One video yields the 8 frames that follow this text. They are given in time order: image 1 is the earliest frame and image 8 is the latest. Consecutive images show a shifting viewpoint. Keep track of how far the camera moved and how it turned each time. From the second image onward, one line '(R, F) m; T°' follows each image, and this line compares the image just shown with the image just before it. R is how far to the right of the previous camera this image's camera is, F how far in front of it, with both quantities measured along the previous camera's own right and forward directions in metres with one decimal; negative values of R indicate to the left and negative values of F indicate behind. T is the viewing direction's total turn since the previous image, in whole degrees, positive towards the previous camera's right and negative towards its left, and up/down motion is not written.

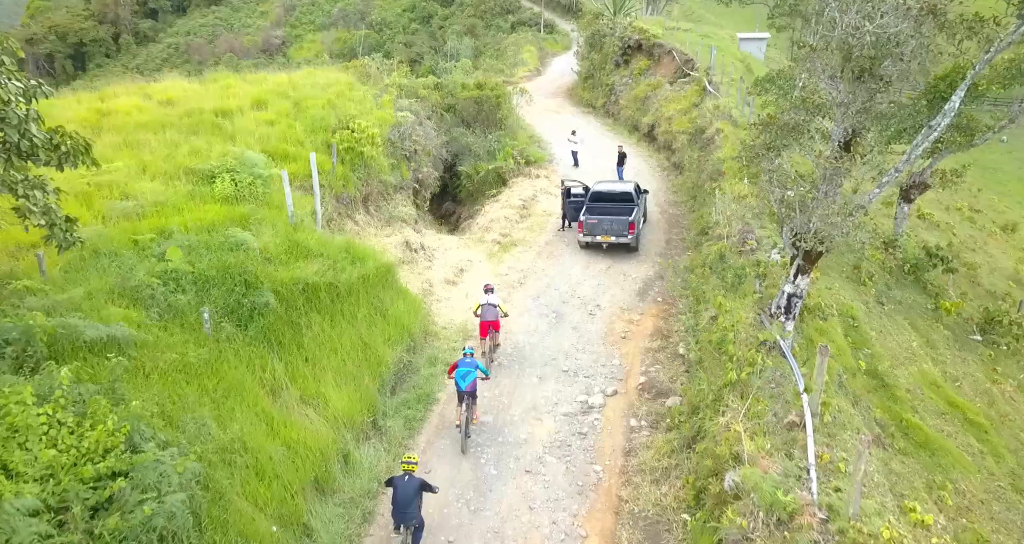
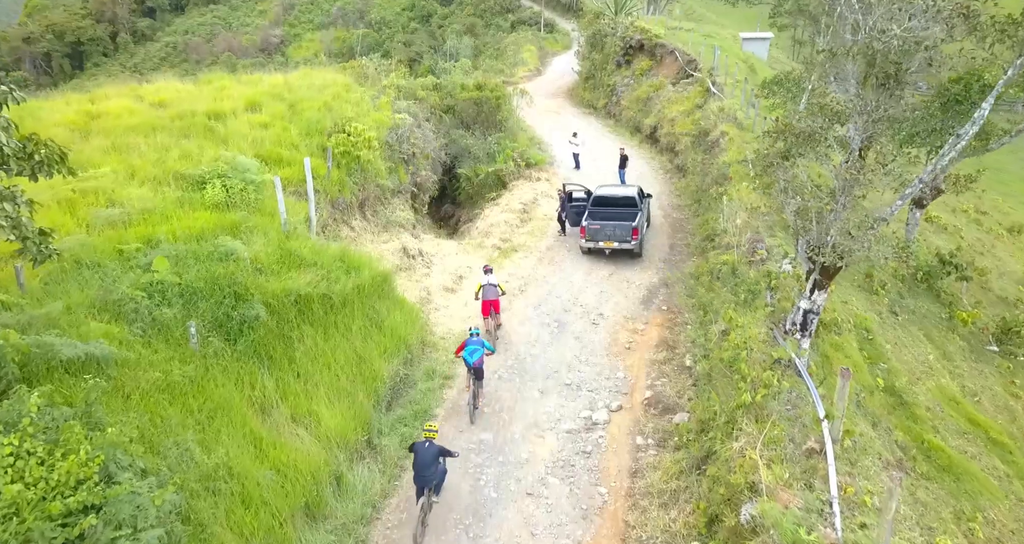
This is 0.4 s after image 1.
(0.0, +0.4) m; 0°
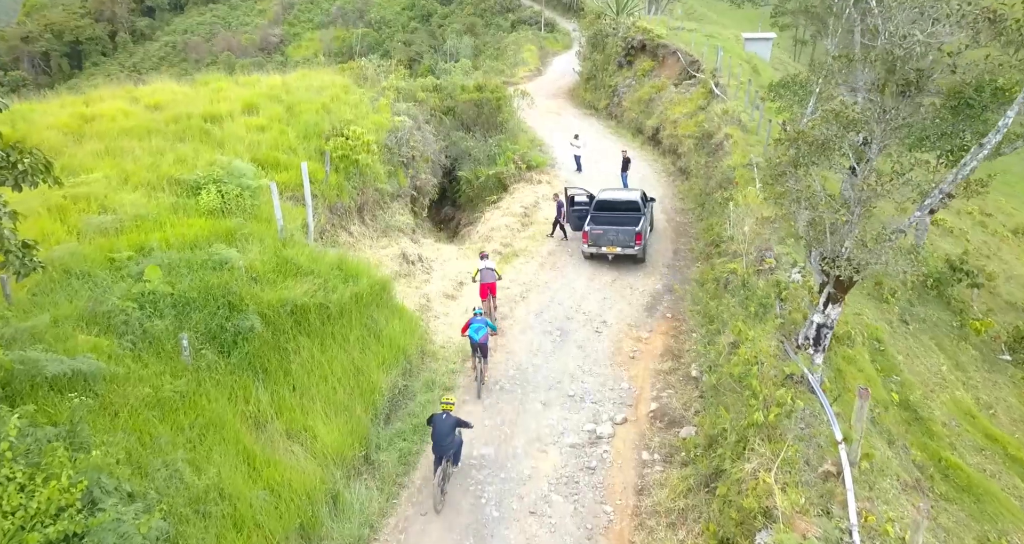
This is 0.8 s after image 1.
(0.0, +0.3) m; 0°
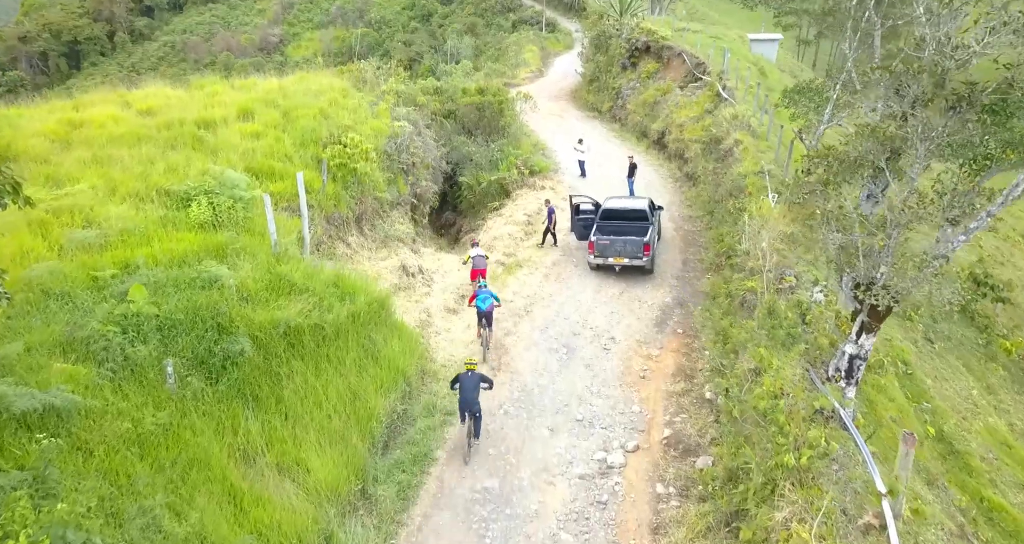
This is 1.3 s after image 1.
(-0.1, +0.5) m; 0°
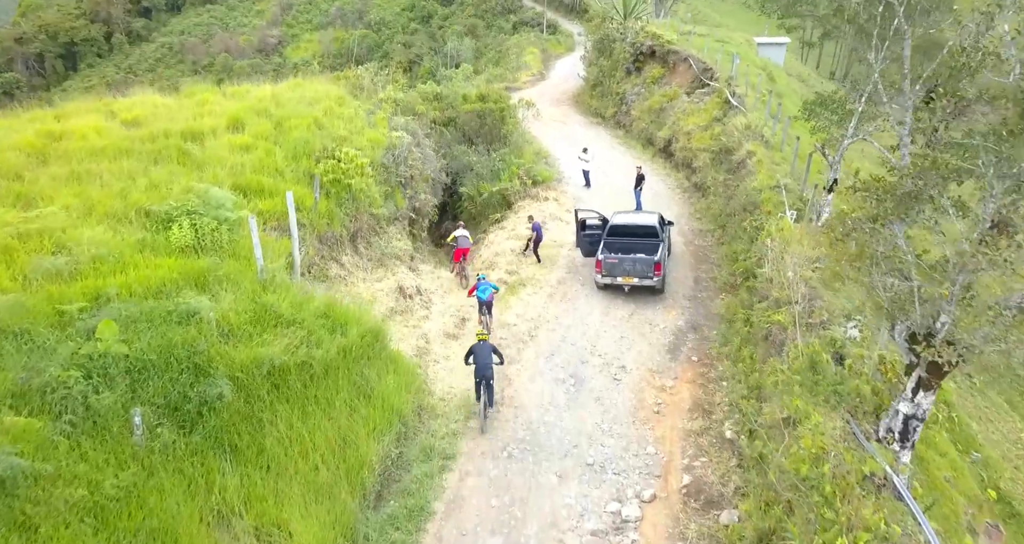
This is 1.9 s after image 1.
(-0.1, +0.8) m; 0°
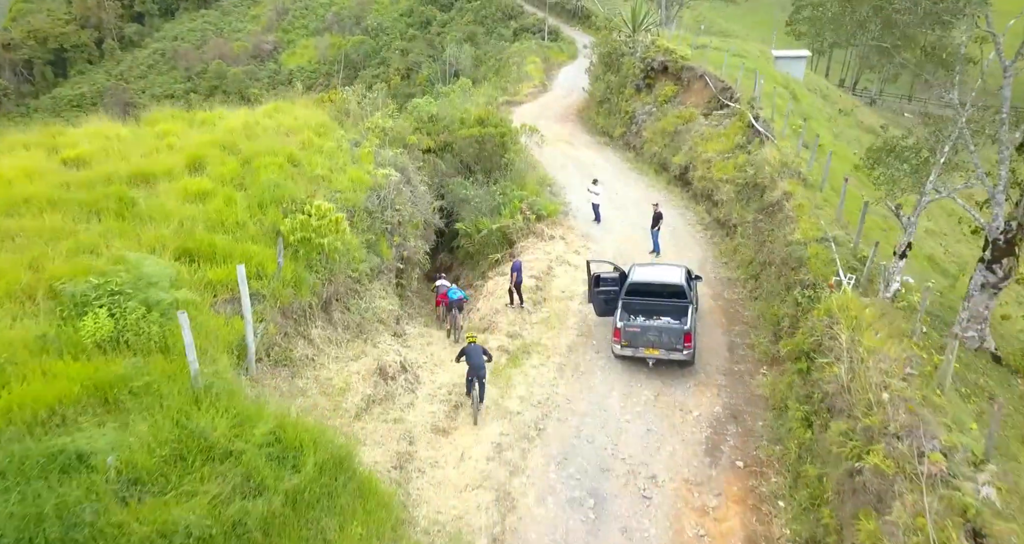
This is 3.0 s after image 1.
(-0.1, +2.1) m; 0°
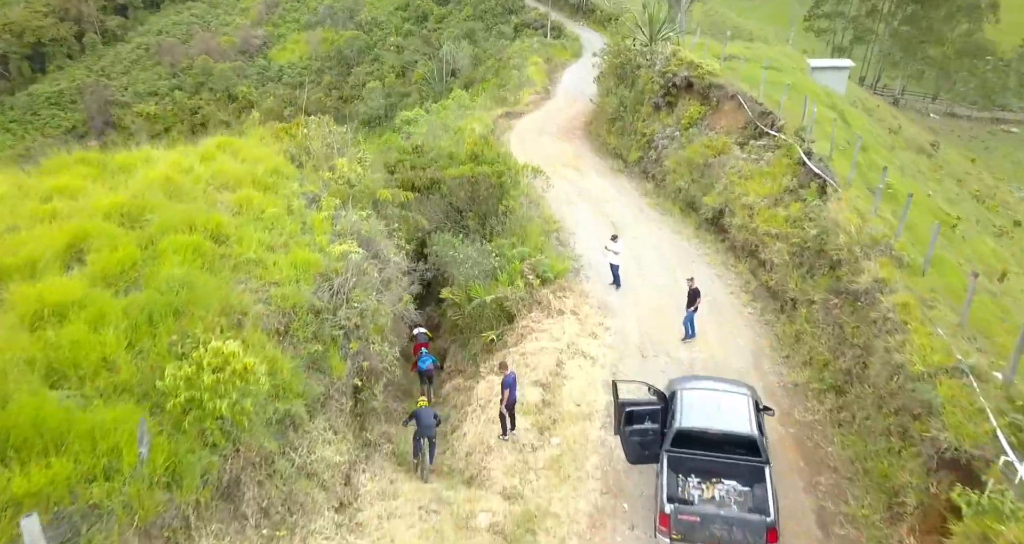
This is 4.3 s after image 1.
(0.0, +3.8) m; 0°
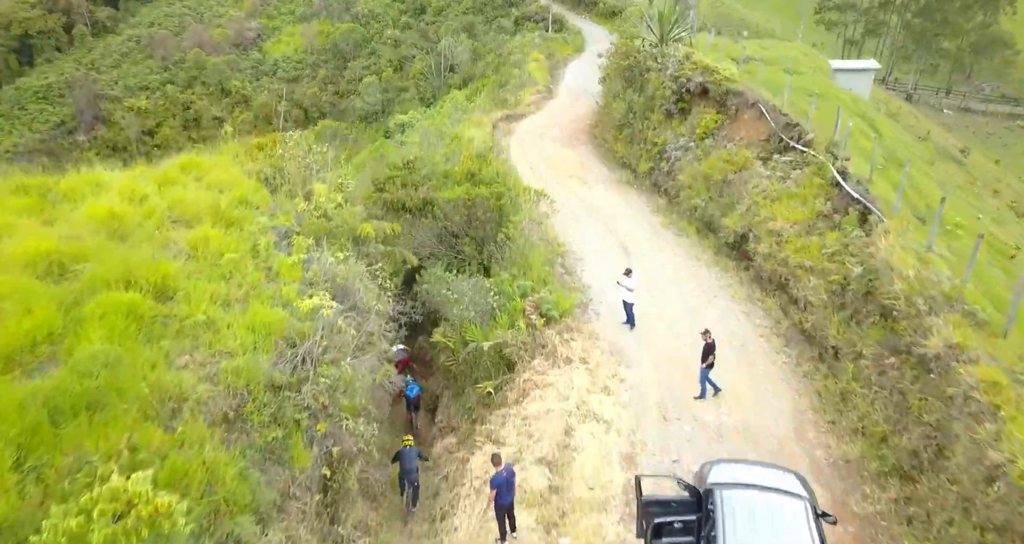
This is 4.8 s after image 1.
(0.0, +1.8) m; 0°
